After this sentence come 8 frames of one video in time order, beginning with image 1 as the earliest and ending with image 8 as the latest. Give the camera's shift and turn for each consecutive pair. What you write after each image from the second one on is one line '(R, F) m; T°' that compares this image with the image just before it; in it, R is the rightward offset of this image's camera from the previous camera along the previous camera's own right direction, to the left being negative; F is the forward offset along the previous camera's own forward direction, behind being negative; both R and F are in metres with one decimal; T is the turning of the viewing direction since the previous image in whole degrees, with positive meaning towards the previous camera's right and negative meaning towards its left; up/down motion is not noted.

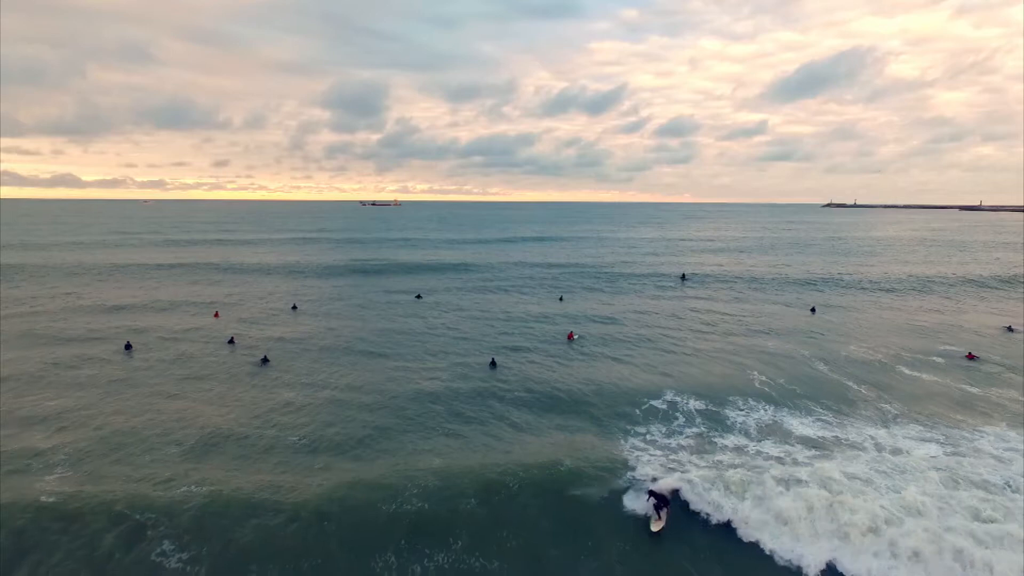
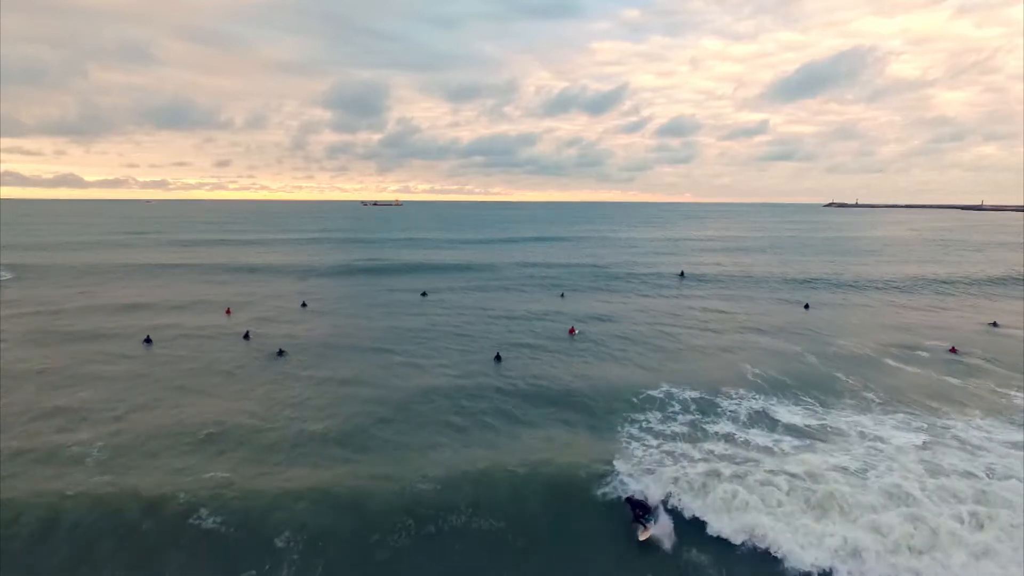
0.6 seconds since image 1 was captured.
(-1.3, +2.5) m; 0°
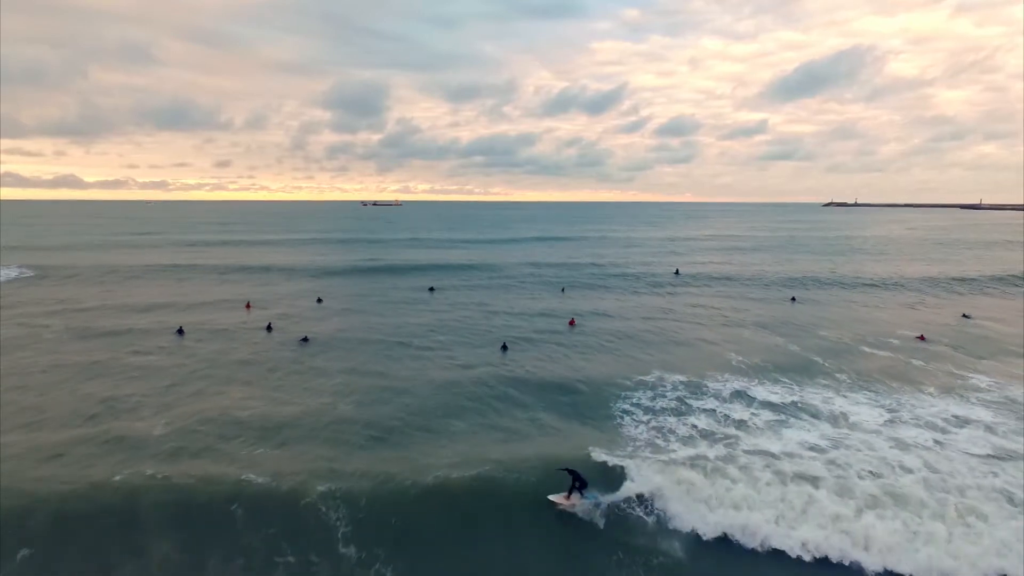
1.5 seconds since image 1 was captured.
(-0.2, -2.2) m; 0°
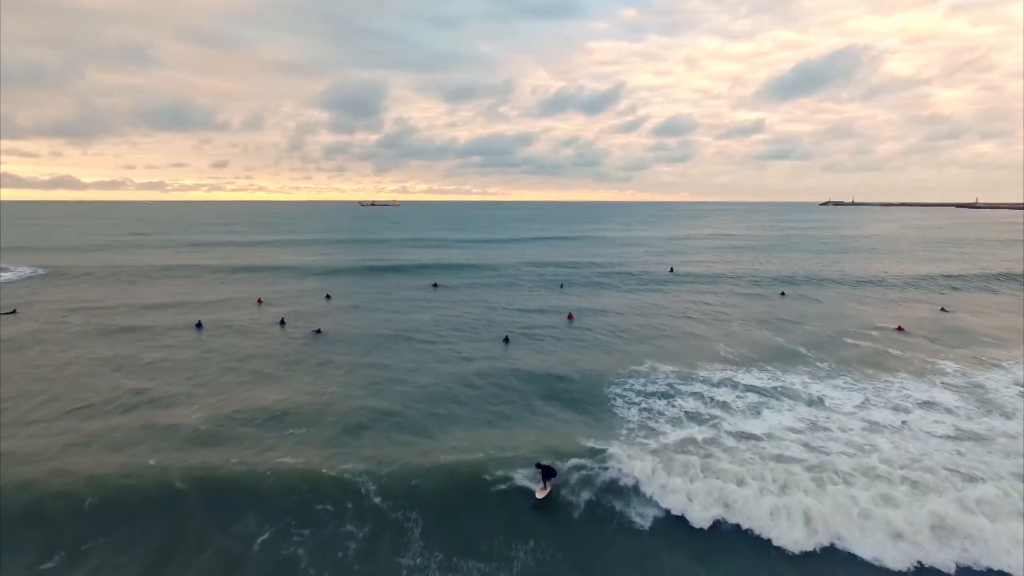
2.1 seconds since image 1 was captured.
(-0.2, -1.6) m; 0°
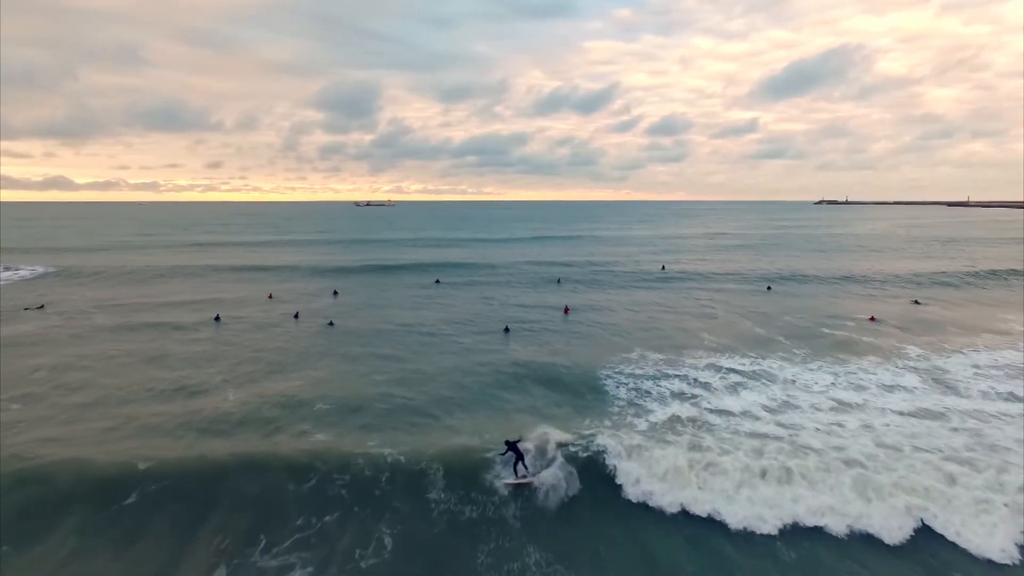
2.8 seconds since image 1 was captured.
(-0.2, -2.0) m; 0°
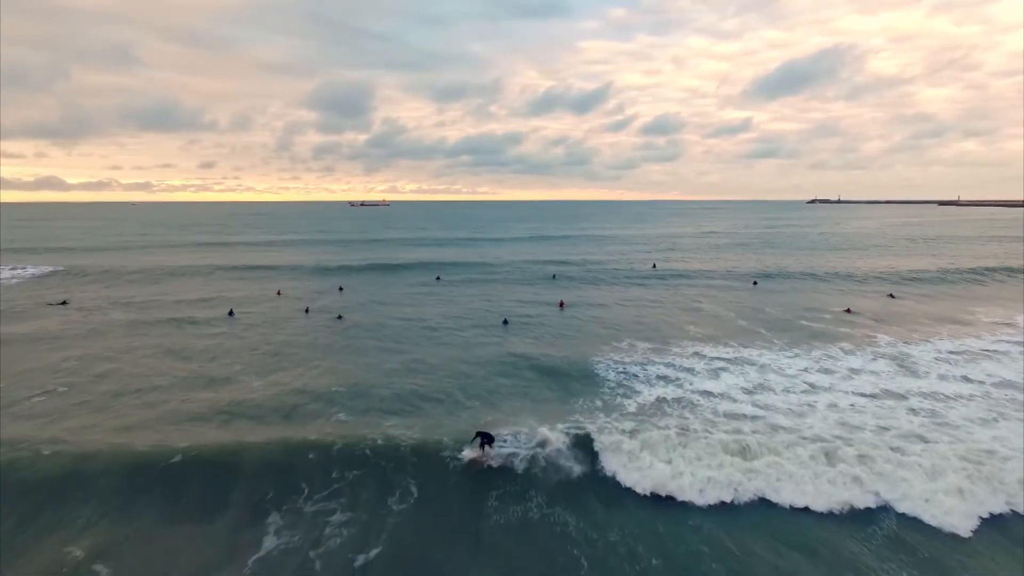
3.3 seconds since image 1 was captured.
(-0.2, -1.9) m; 0°
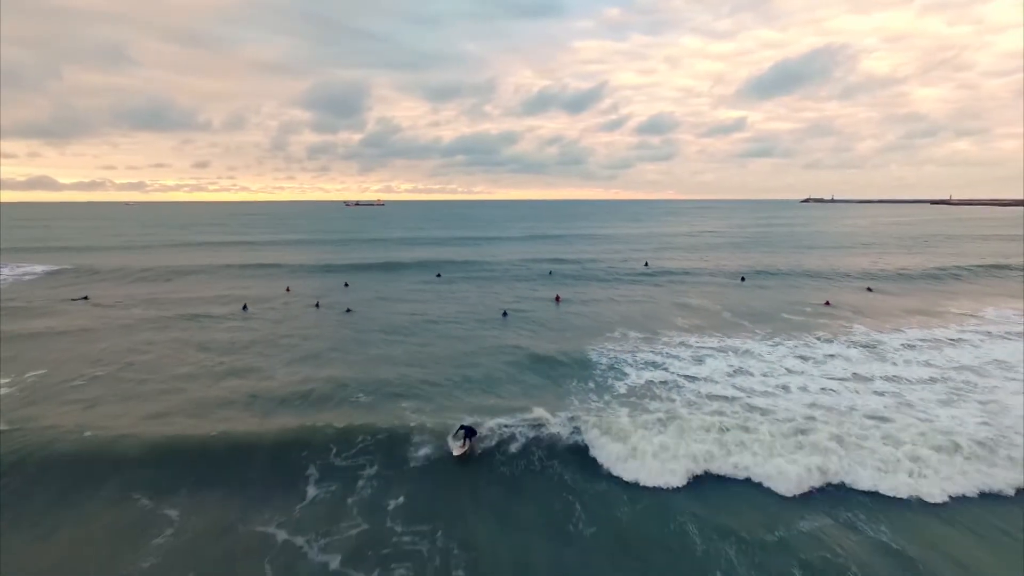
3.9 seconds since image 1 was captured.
(-0.2, -2.0) m; 0°
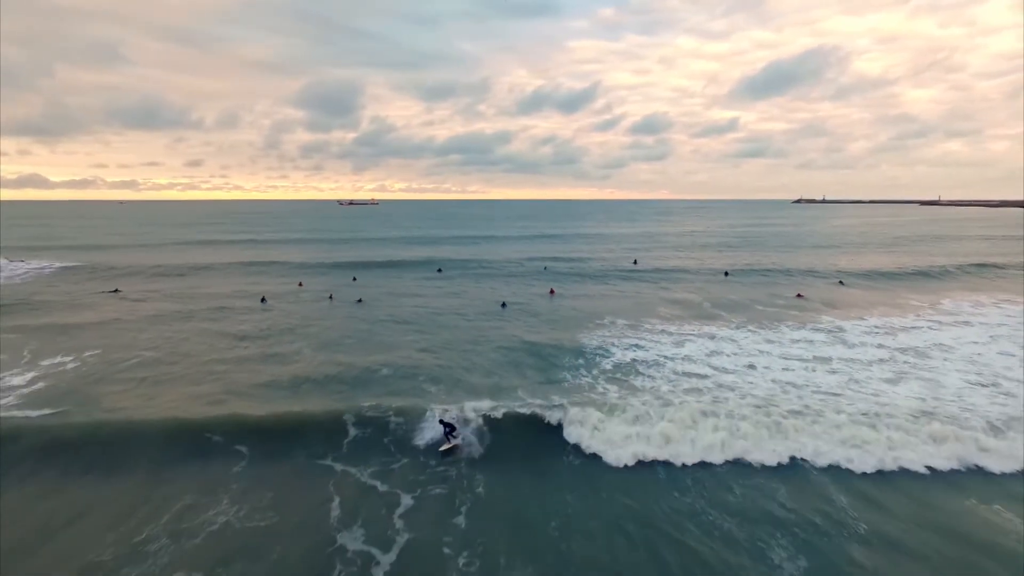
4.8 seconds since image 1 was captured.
(-0.2, -3.0) m; +1°
